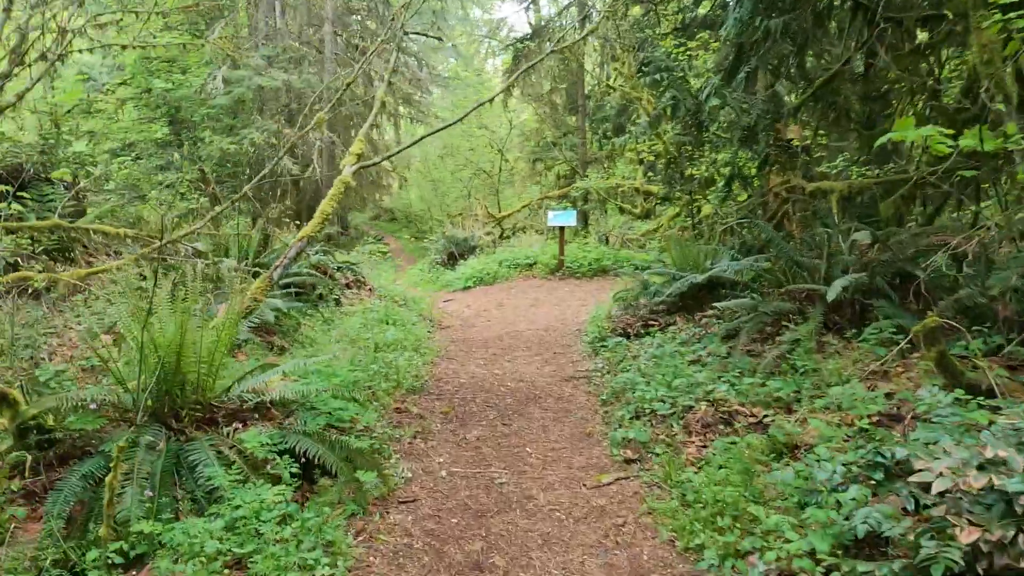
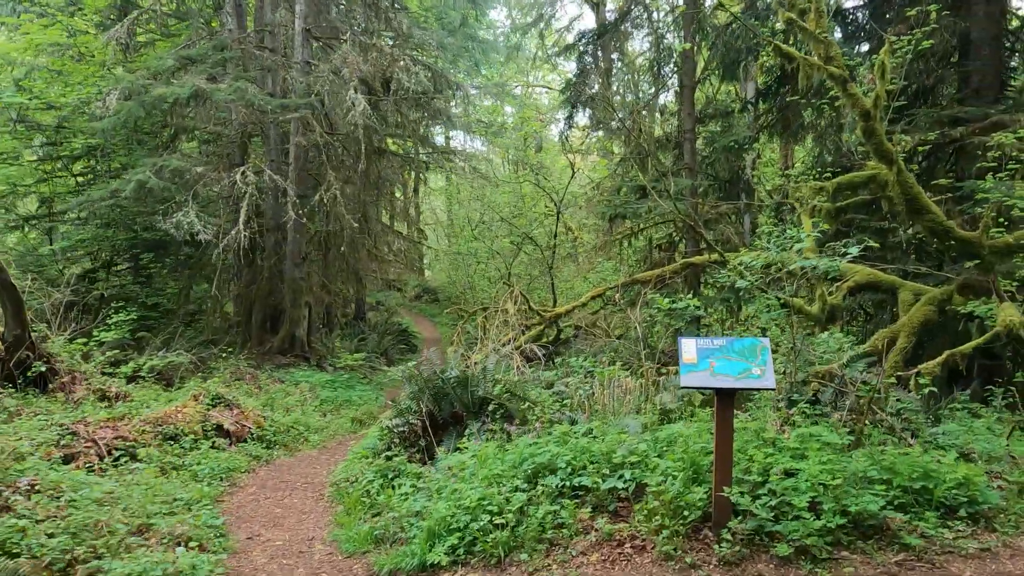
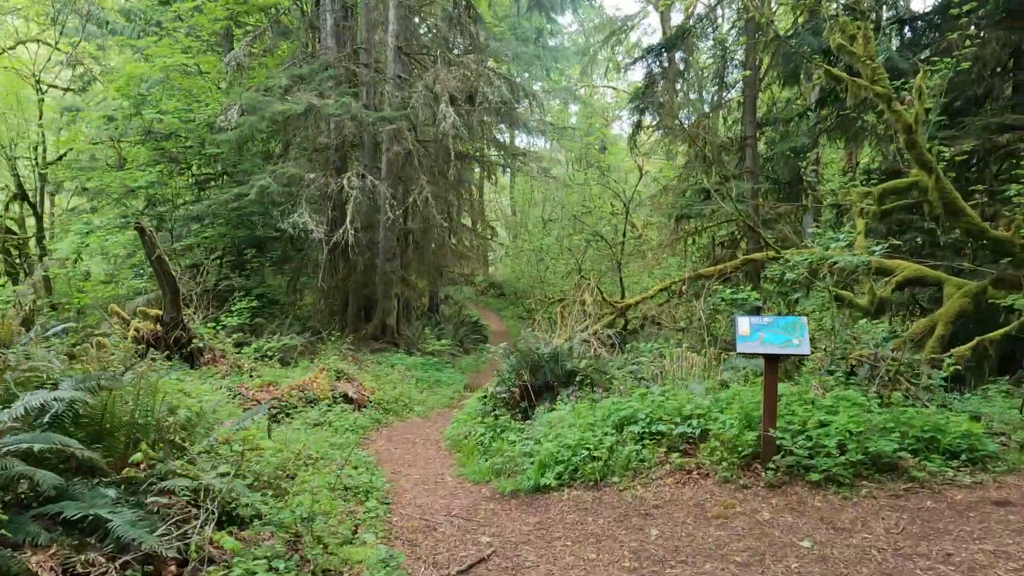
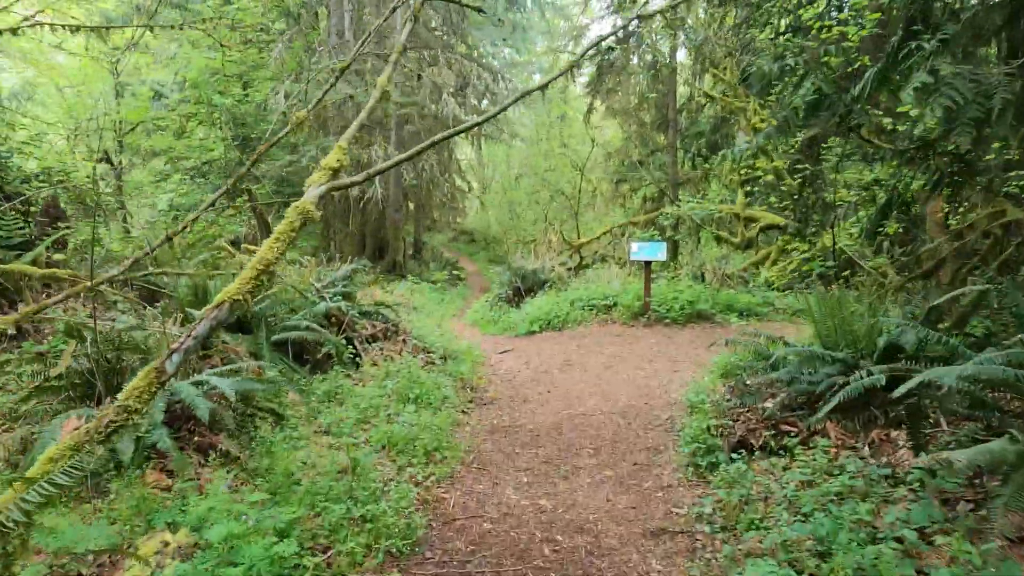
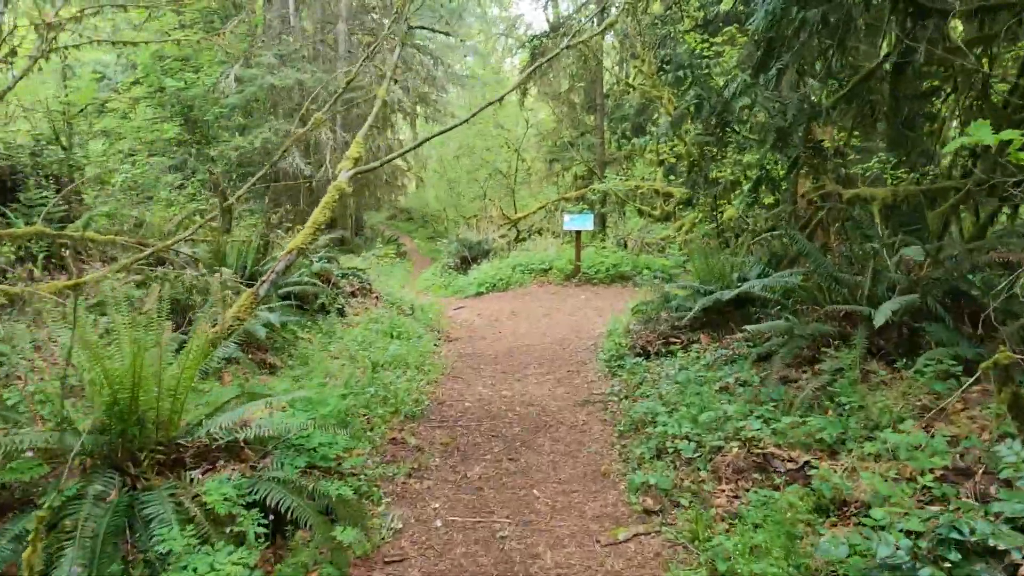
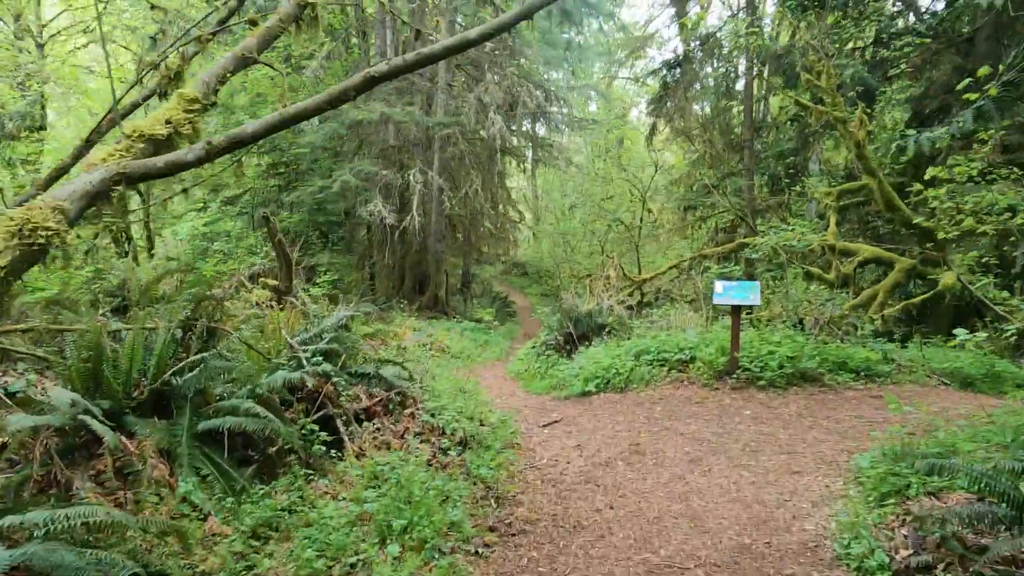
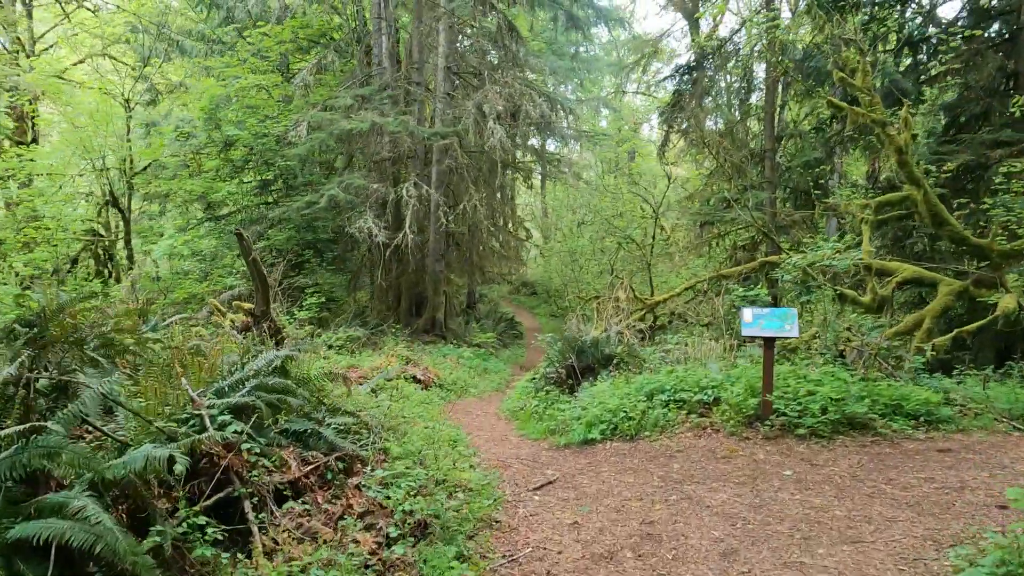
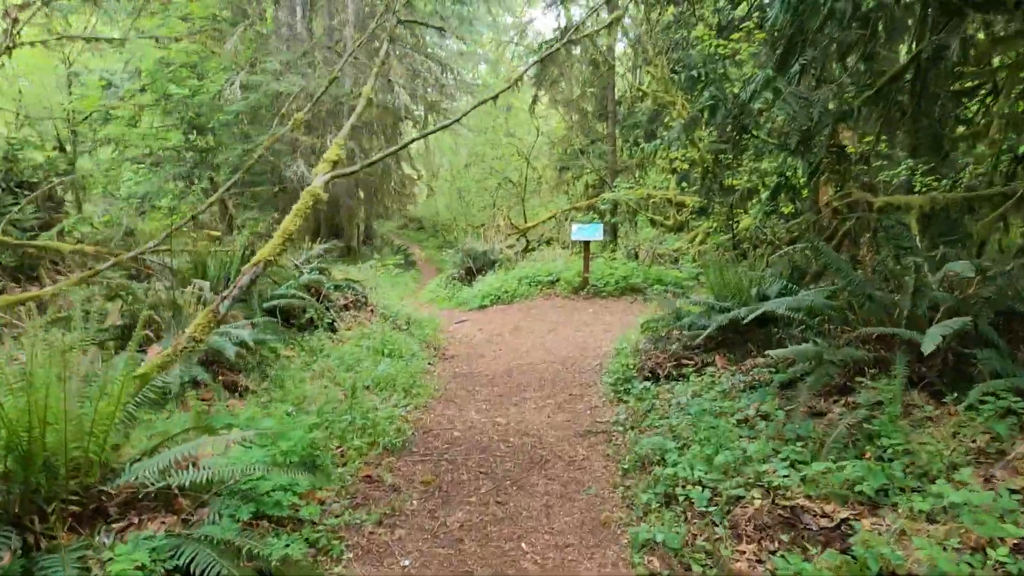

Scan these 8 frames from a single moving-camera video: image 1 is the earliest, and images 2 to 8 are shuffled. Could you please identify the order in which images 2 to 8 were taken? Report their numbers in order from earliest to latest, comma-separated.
5, 8, 4, 6, 7, 3, 2
